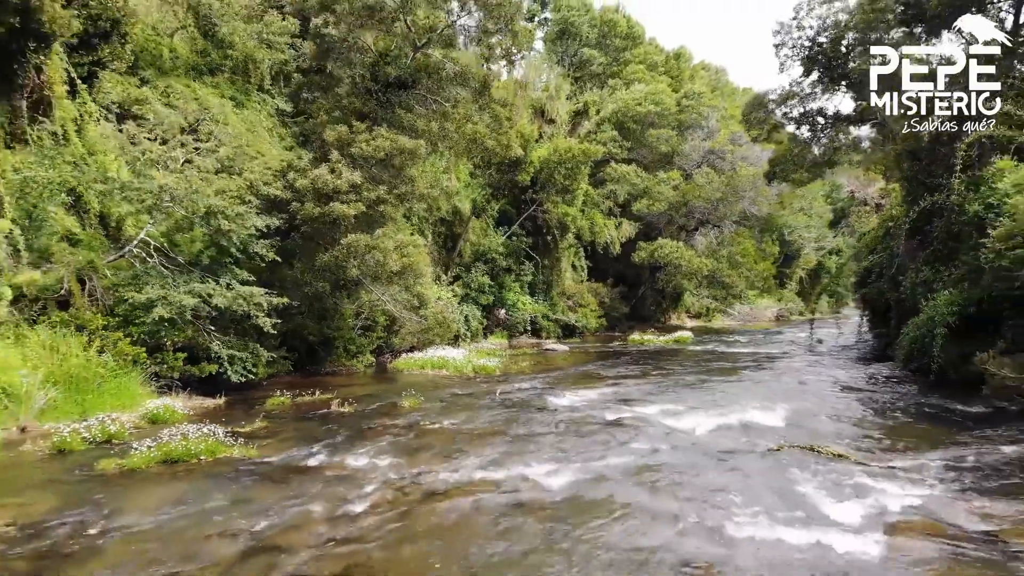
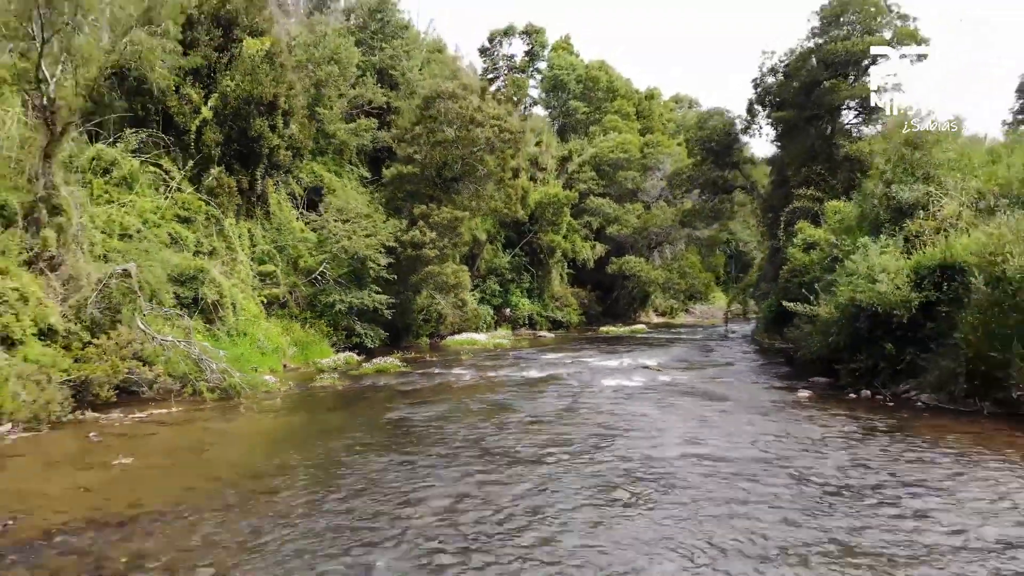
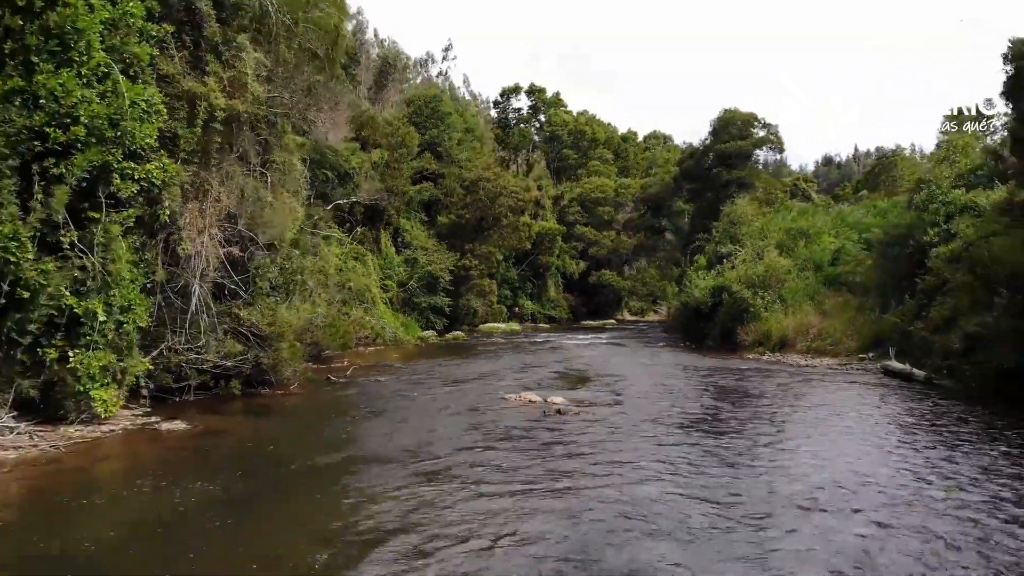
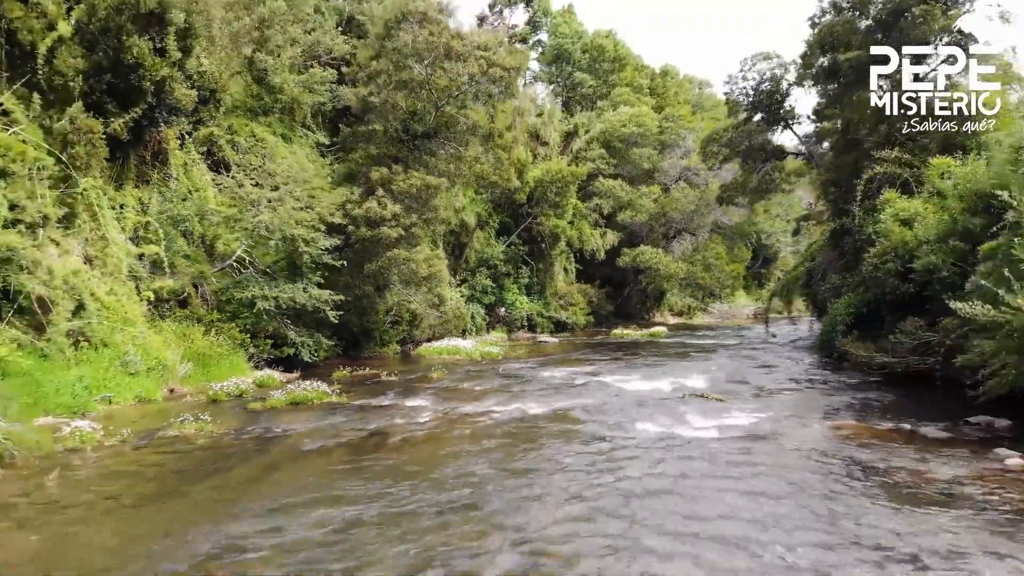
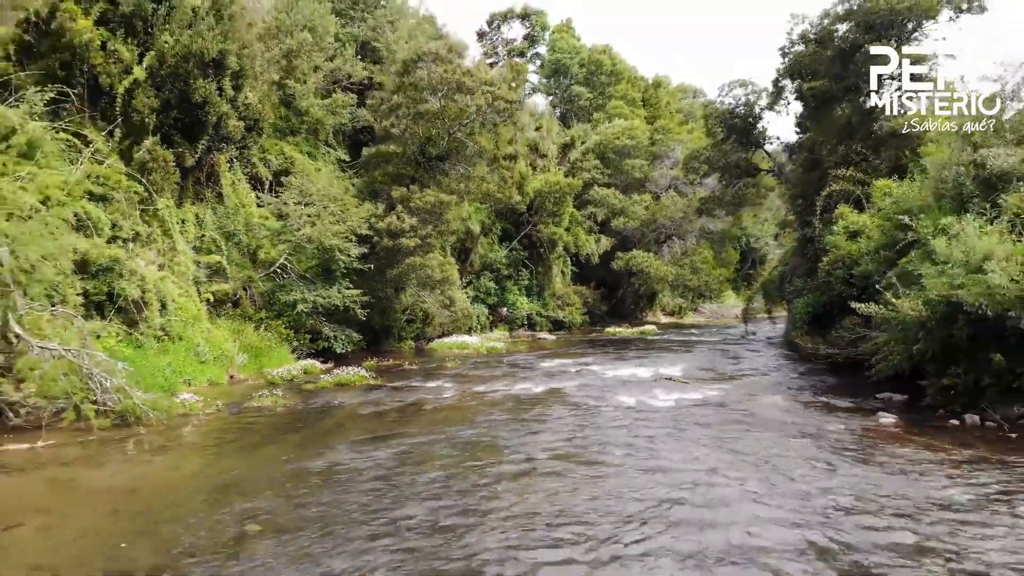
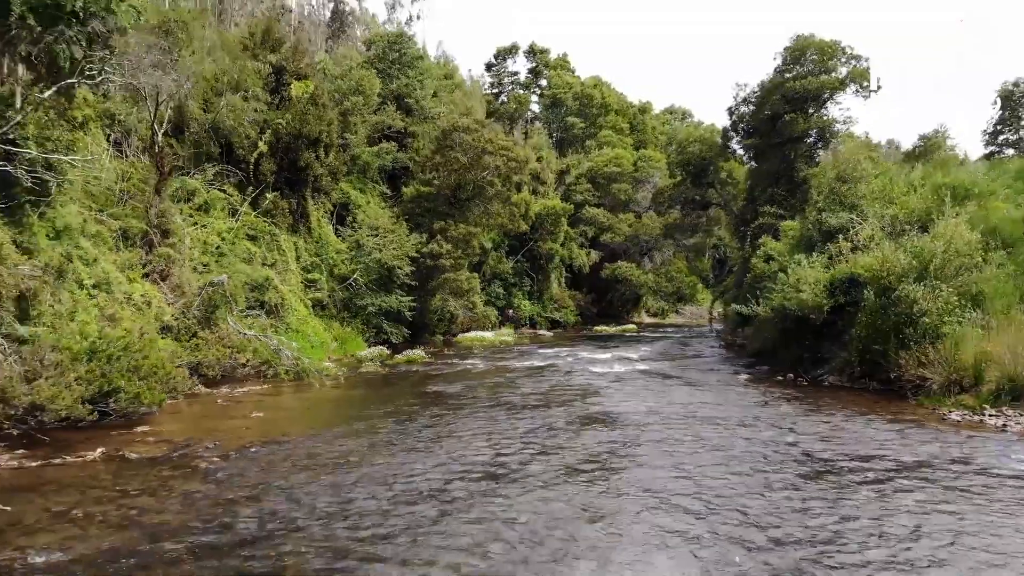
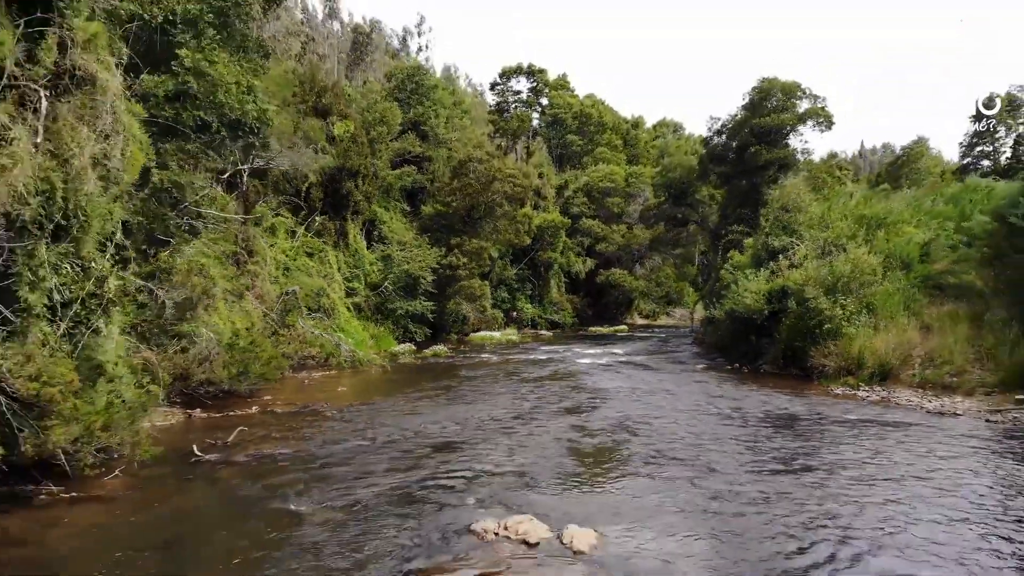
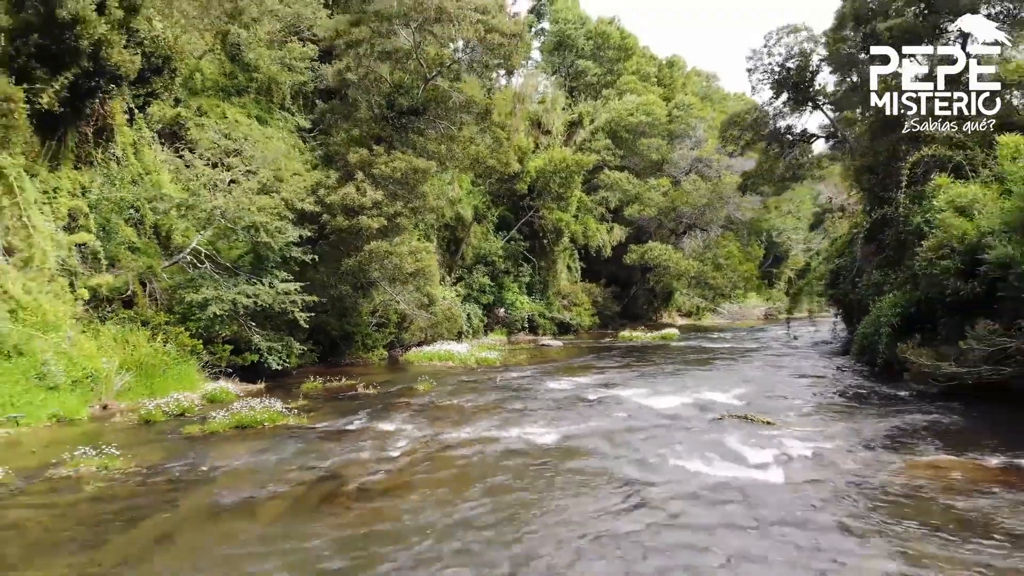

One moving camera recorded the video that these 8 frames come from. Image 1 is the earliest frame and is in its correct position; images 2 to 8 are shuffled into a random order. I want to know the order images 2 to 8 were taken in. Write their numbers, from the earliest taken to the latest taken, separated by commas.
8, 4, 5, 2, 6, 7, 3
